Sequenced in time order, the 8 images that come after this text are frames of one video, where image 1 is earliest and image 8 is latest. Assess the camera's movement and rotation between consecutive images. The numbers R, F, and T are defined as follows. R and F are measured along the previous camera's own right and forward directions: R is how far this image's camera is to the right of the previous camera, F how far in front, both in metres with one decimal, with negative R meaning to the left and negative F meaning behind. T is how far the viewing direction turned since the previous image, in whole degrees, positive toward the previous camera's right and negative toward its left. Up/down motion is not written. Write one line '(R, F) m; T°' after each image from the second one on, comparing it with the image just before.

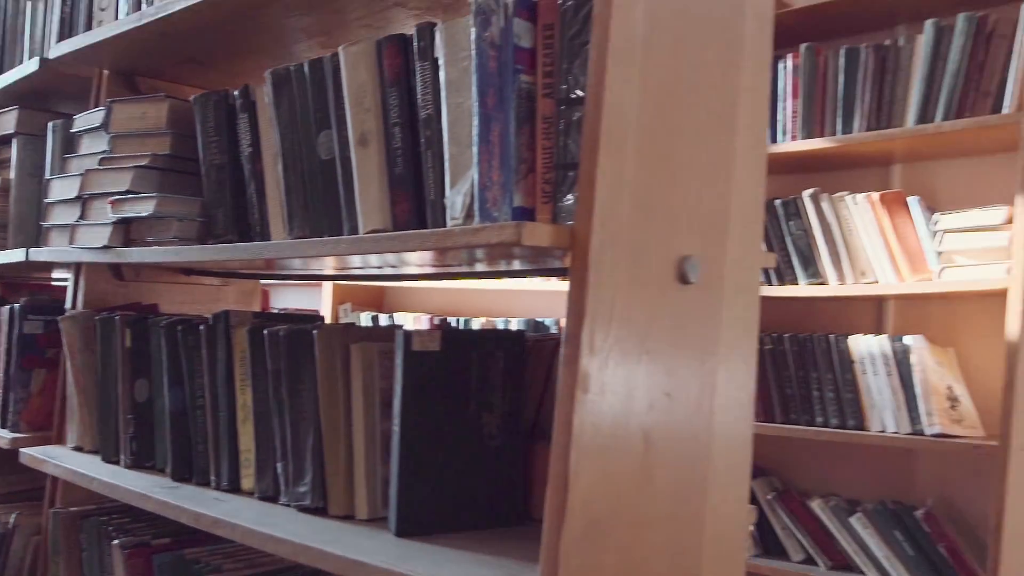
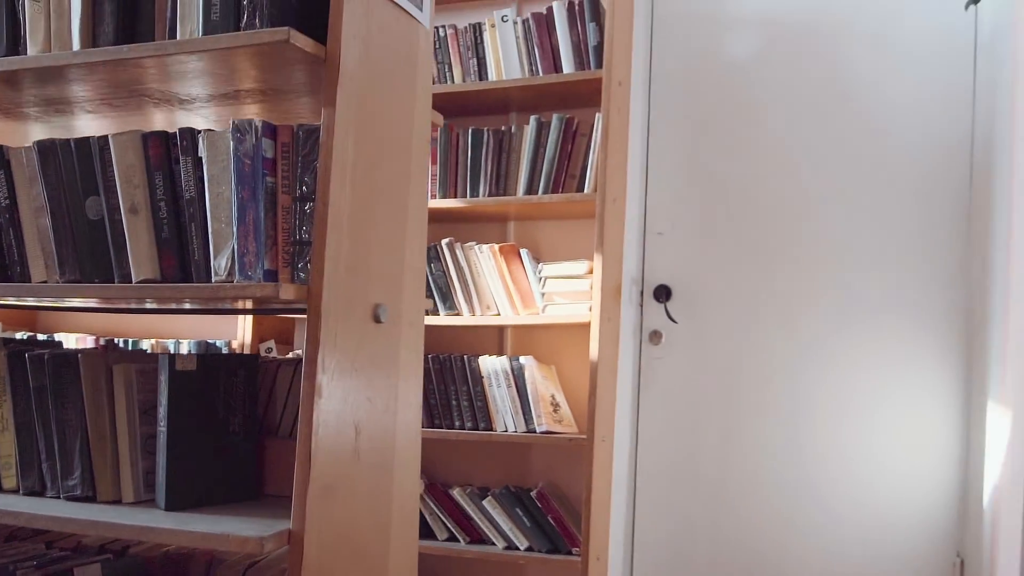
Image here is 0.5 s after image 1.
(-0.1, -0.4) m; +22°
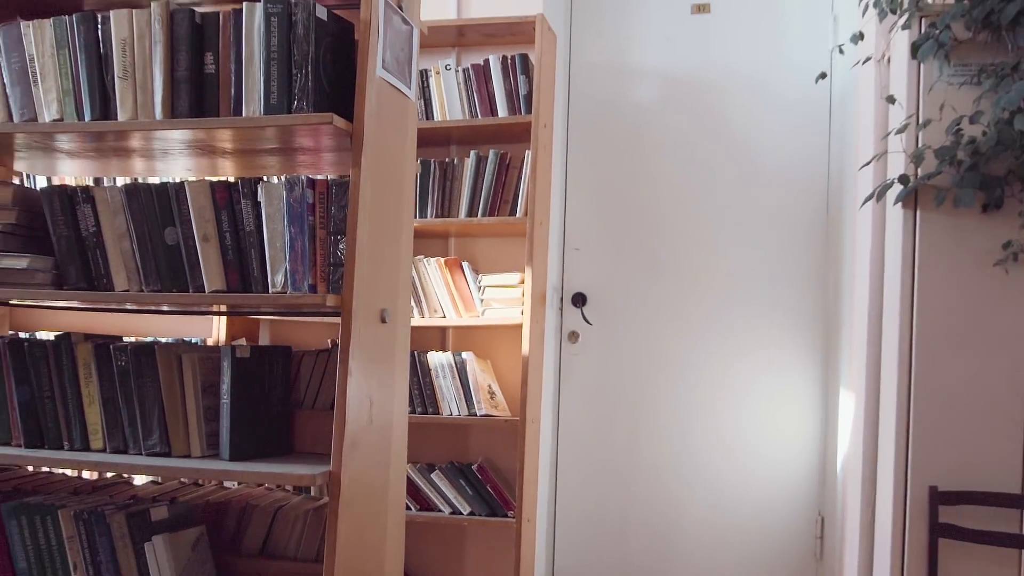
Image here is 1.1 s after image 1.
(-0.1, -0.4) m; +6°
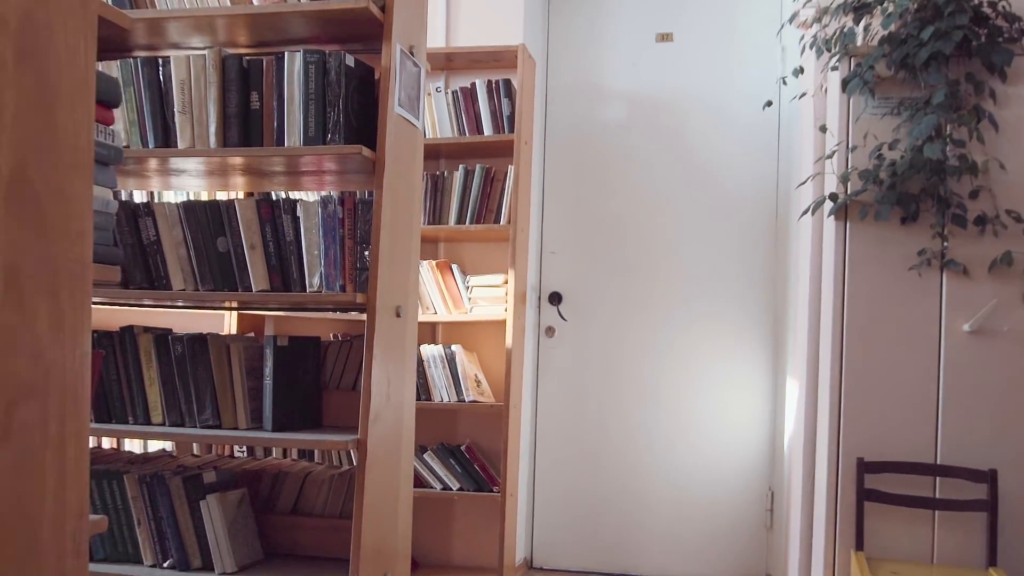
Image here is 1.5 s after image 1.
(-0.1, -0.3) m; +2°
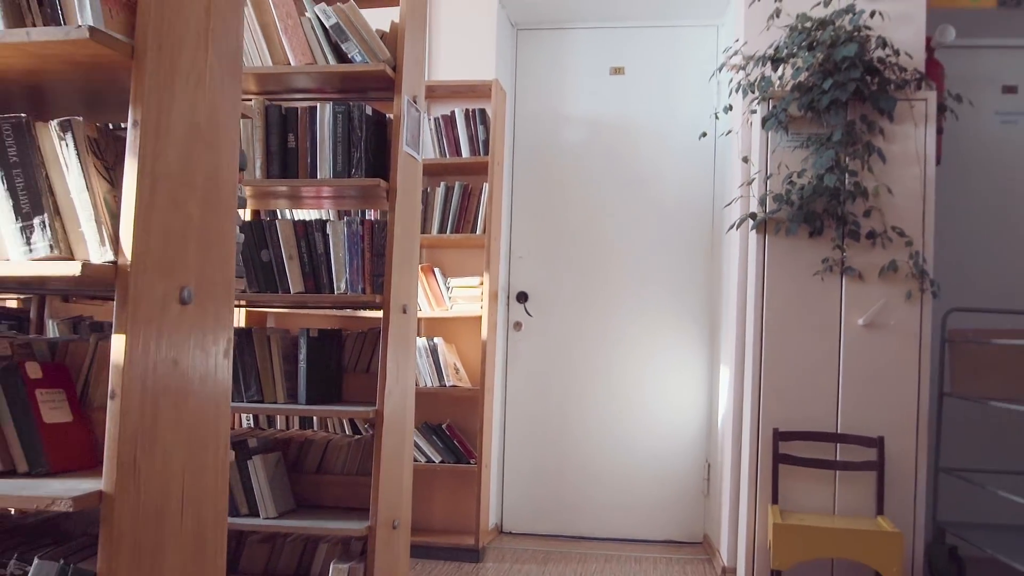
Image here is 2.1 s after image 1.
(-0.1, -0.5) m; +3°
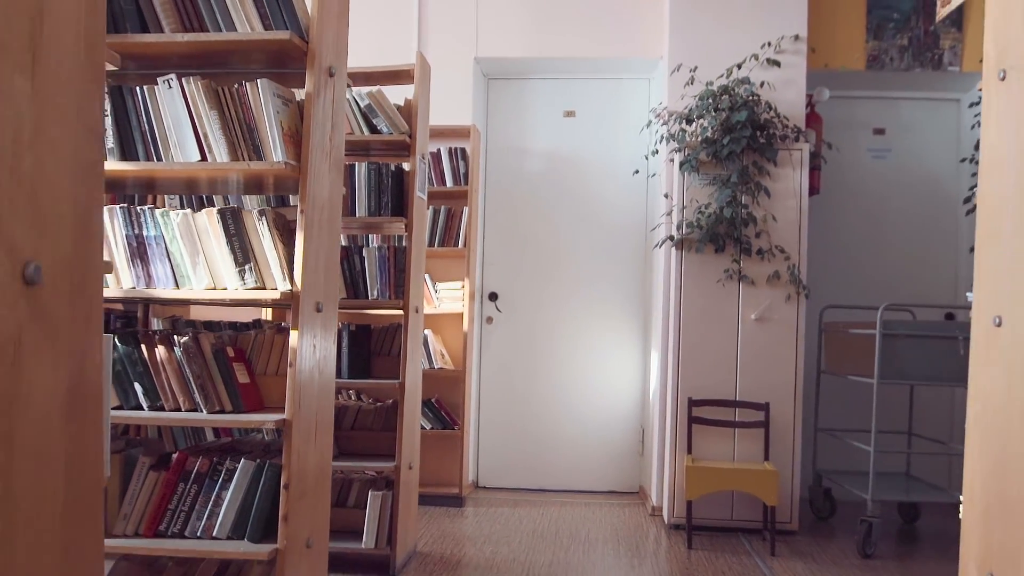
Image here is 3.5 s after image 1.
(-0.1, -0.9) m; +3°
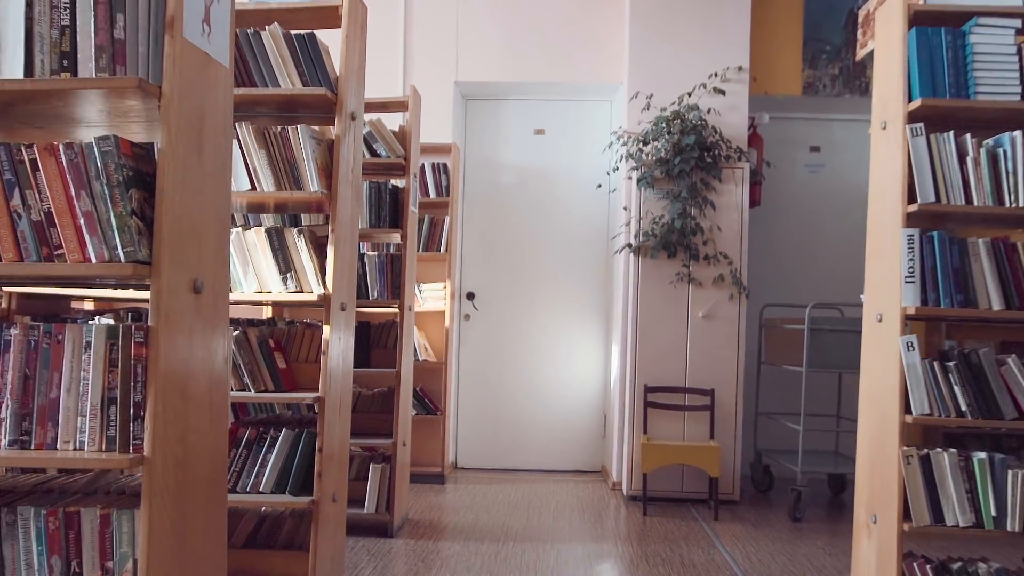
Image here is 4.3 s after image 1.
(-0.1, -0.5) m; +2°
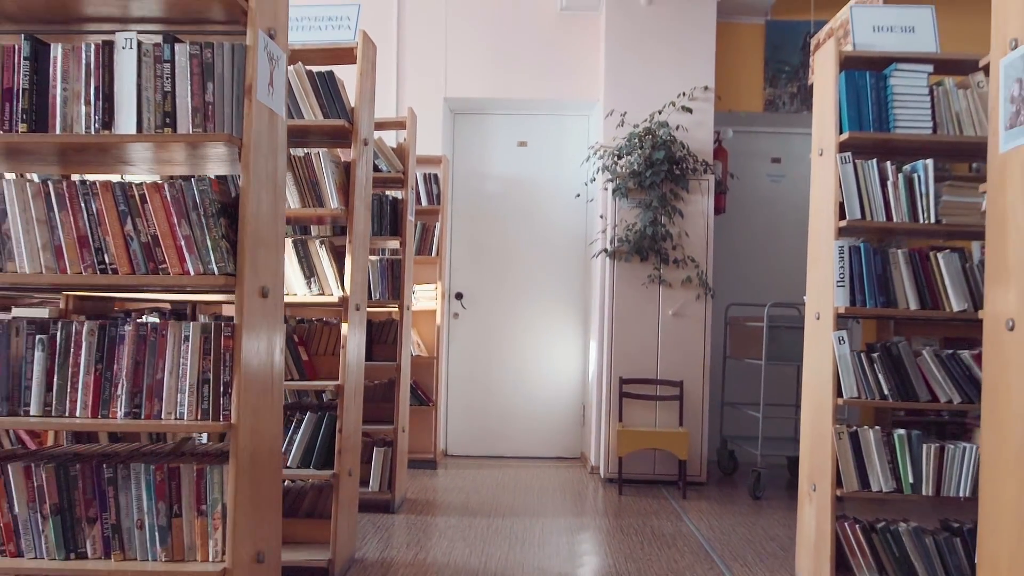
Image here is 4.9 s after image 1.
(0.0, -0.4) m; +1°
